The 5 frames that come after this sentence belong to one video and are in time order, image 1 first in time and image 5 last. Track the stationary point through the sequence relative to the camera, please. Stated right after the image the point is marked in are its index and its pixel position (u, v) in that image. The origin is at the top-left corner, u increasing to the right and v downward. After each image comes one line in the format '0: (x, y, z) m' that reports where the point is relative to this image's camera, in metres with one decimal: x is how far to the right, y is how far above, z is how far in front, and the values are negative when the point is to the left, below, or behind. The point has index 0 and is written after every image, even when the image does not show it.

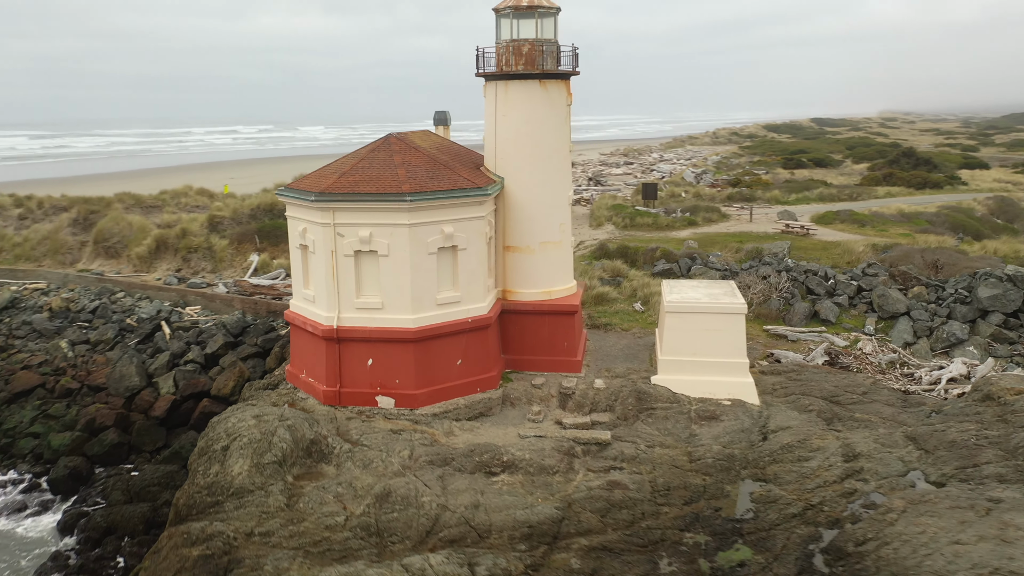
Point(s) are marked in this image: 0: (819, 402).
0: (+3.6, -1.3, +9.5) m
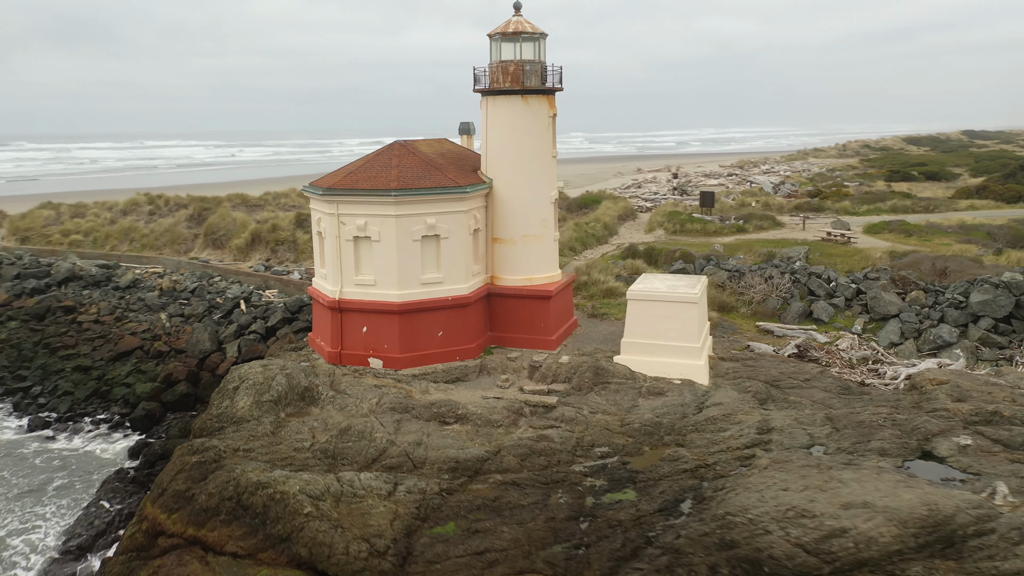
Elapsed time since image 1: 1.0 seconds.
0: (+3.2, -1.2, +10.5) m
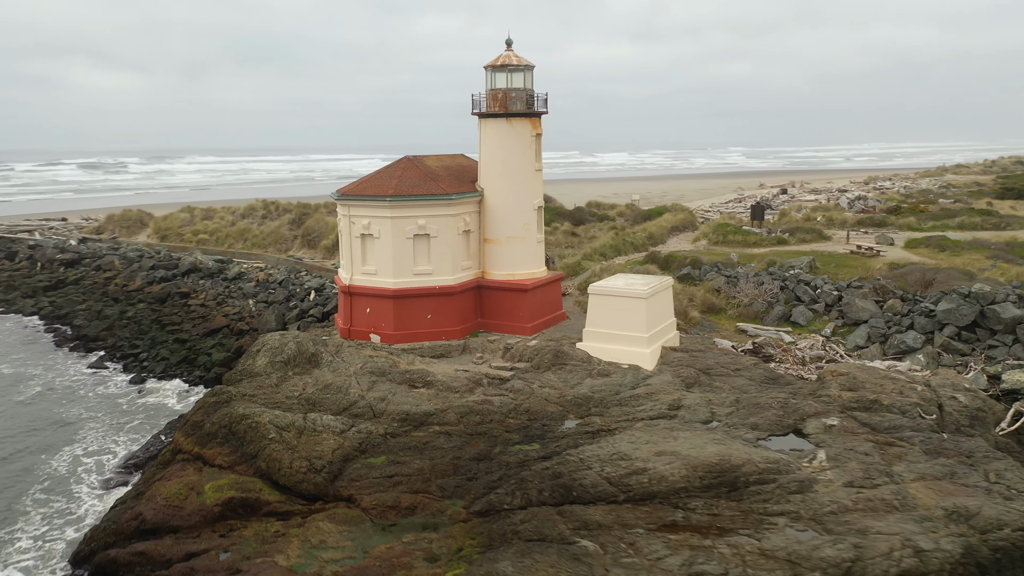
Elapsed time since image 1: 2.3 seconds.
0: (+2.7, -1.2, +11.9) m
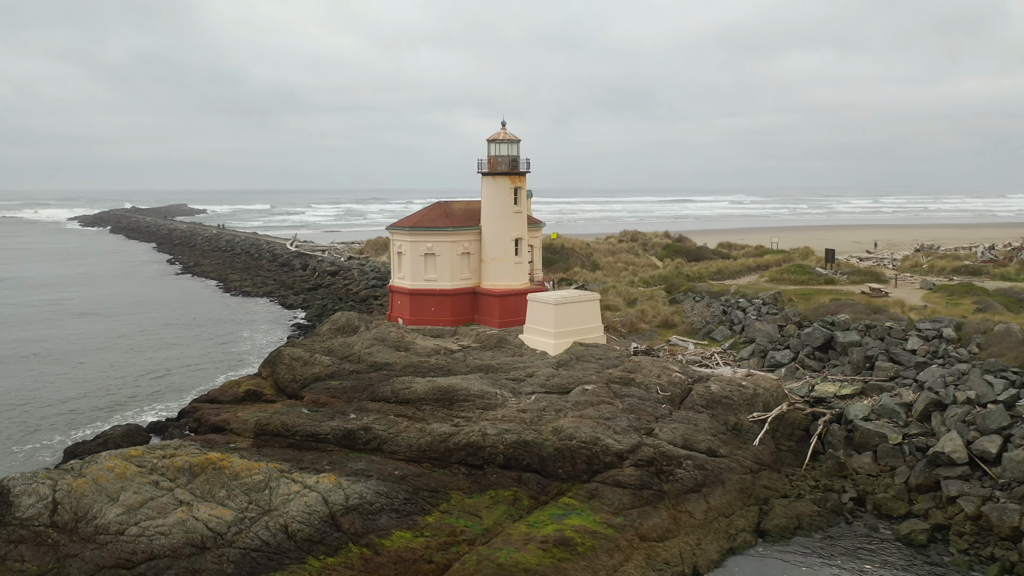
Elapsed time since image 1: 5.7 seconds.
0: (+1.2, -1.4, +16.6) m
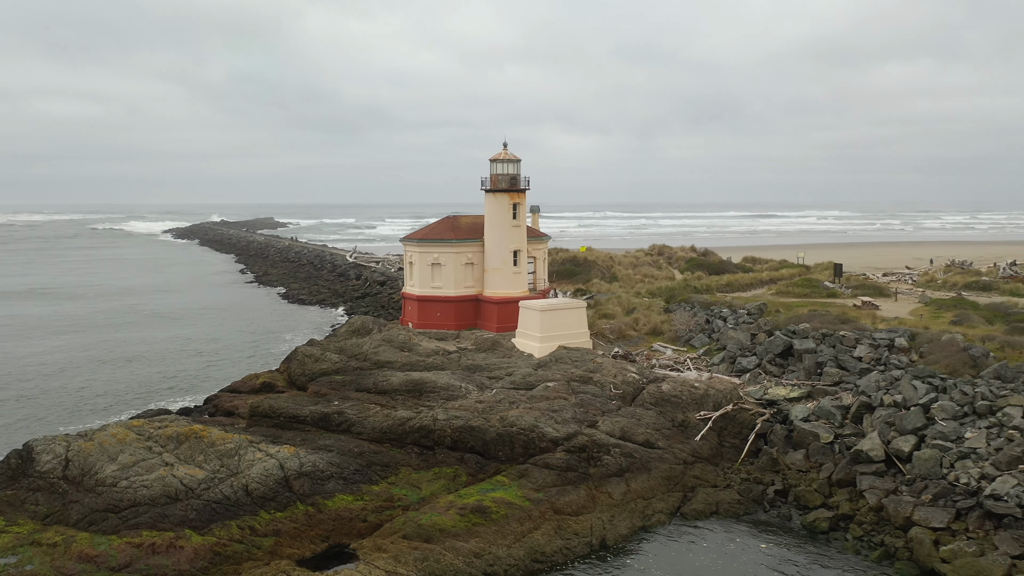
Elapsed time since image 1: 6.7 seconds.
0: (+0.9, -1.6, +18.0) m
